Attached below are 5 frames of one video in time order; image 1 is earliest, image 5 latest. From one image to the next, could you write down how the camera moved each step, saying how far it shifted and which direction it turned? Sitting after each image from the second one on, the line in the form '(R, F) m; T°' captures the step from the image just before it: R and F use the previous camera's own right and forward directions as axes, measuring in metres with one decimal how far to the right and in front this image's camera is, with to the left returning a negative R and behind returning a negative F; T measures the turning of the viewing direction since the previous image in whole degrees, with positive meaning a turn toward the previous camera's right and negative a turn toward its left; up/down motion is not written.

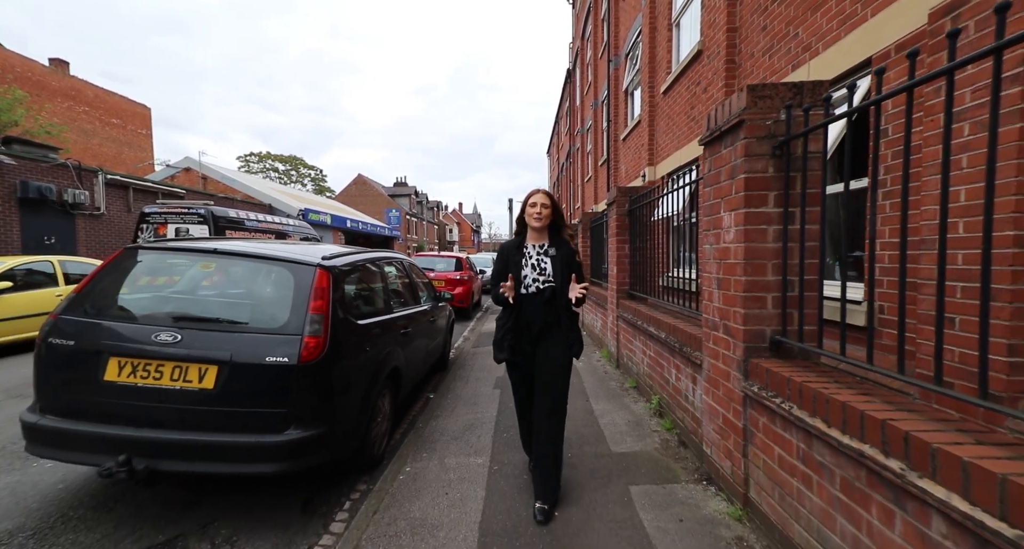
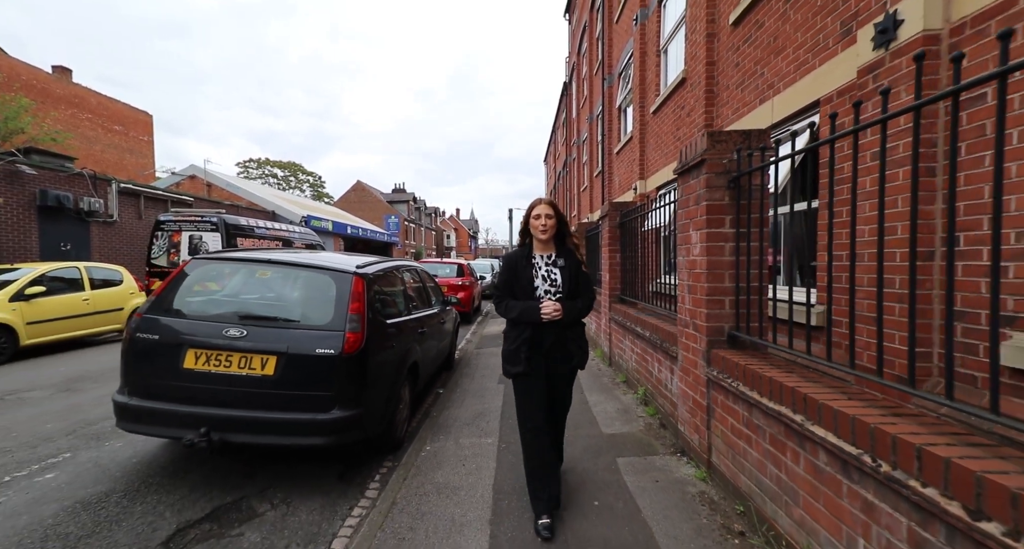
(-0.1, -0.5) m; 0°
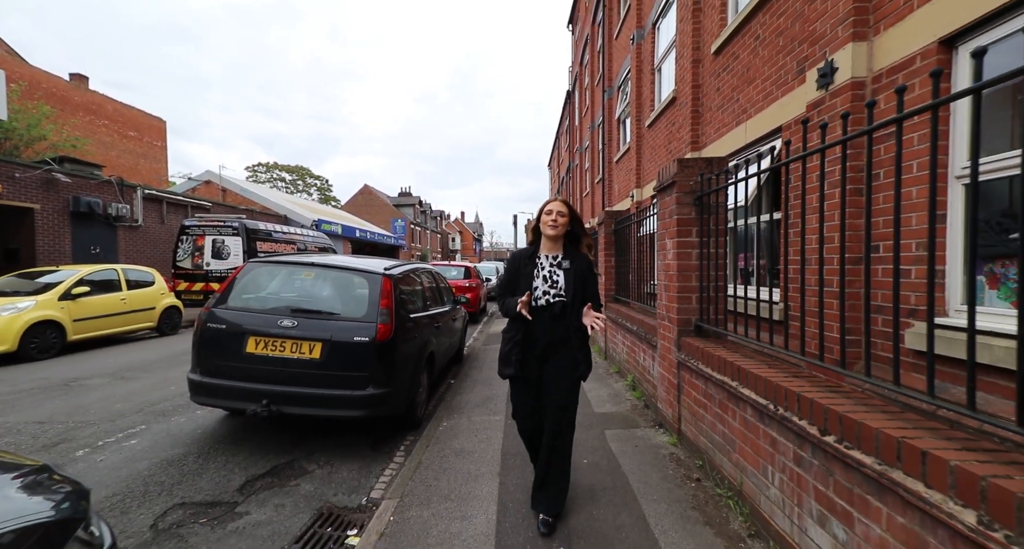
(0.0, -0.6) m; -1°
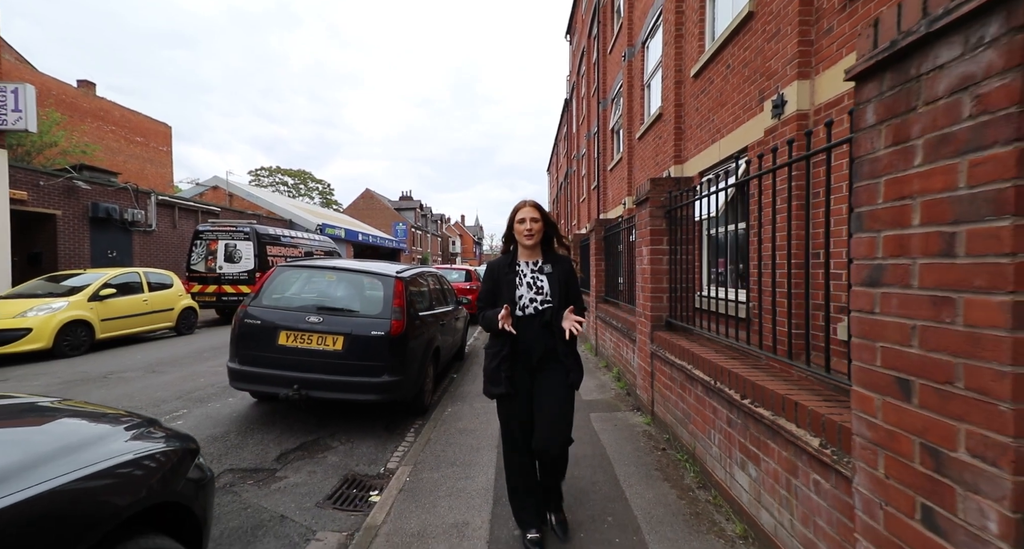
(0.0, -0.6) m; 0°
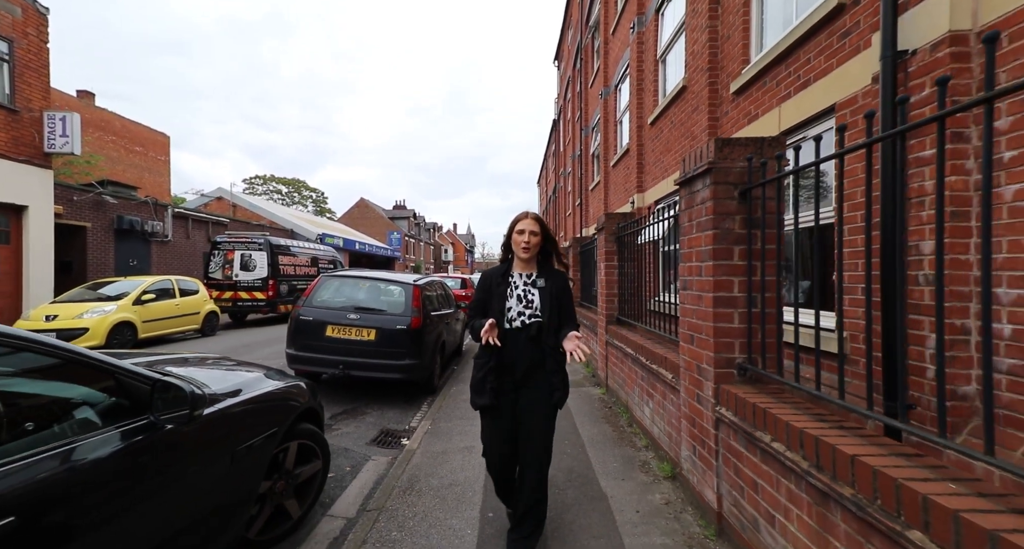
(0.0, -1.4) m; +1°
